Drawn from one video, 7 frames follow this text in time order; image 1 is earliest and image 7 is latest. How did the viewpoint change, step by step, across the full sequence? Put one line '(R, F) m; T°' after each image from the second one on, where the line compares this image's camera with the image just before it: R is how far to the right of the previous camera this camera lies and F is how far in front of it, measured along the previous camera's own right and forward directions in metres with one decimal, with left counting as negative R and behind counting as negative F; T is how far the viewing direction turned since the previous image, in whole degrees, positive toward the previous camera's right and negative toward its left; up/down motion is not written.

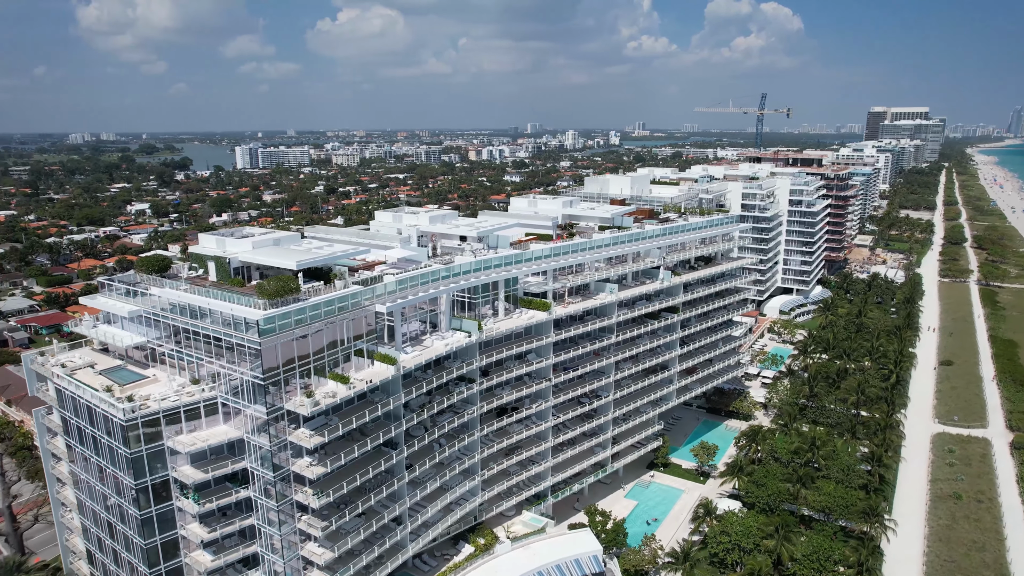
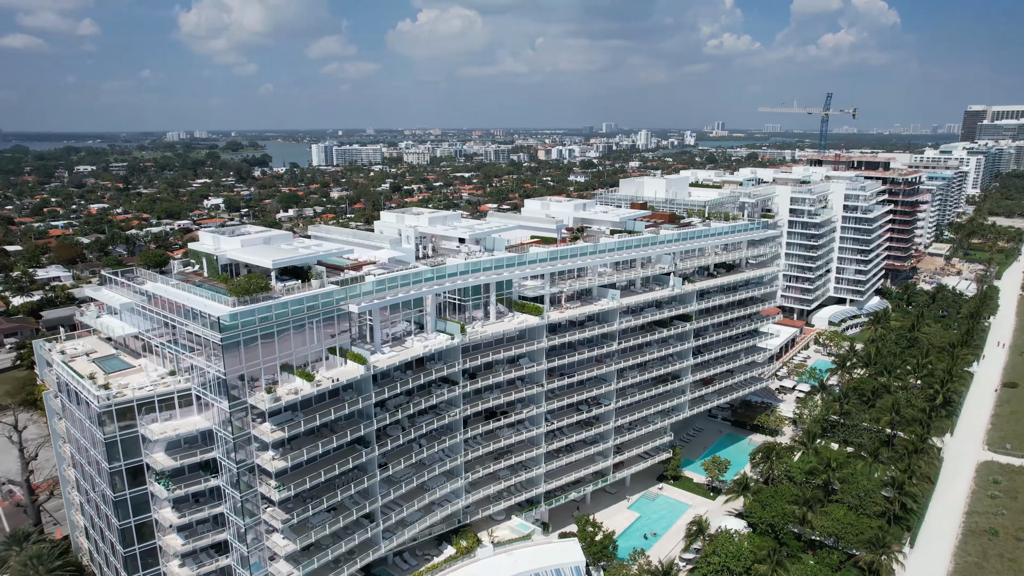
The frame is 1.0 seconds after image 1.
(+5.5, +0.7) m; -6°
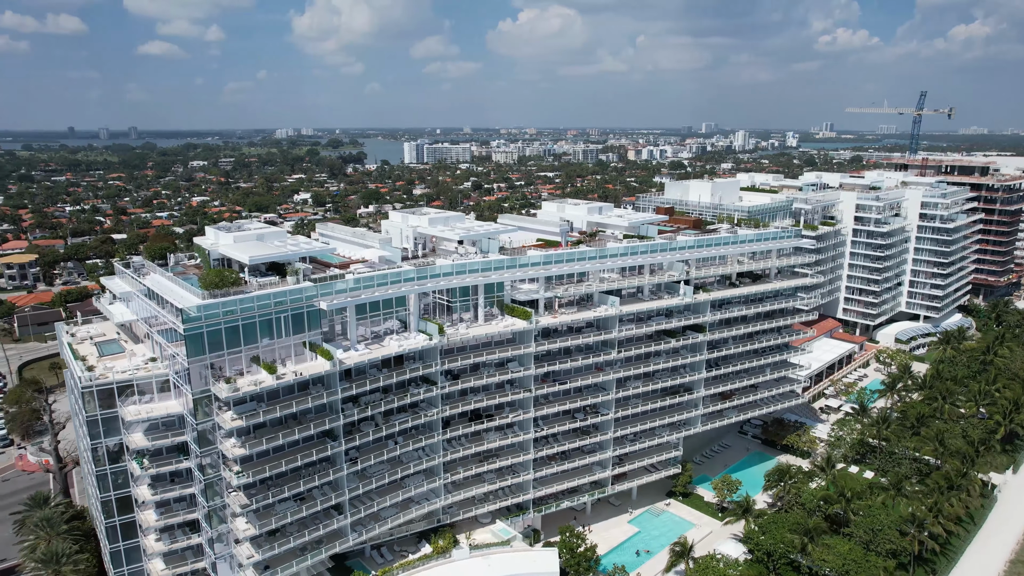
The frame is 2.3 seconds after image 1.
(+7.0, +0.8) m; -8°
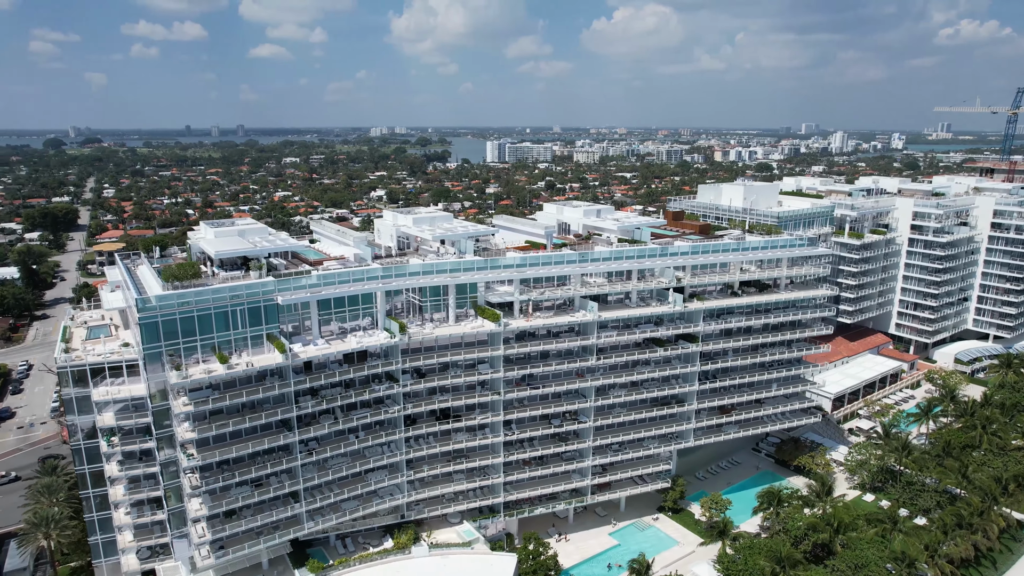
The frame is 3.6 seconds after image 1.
(+7.9, +0.8) m; -7°
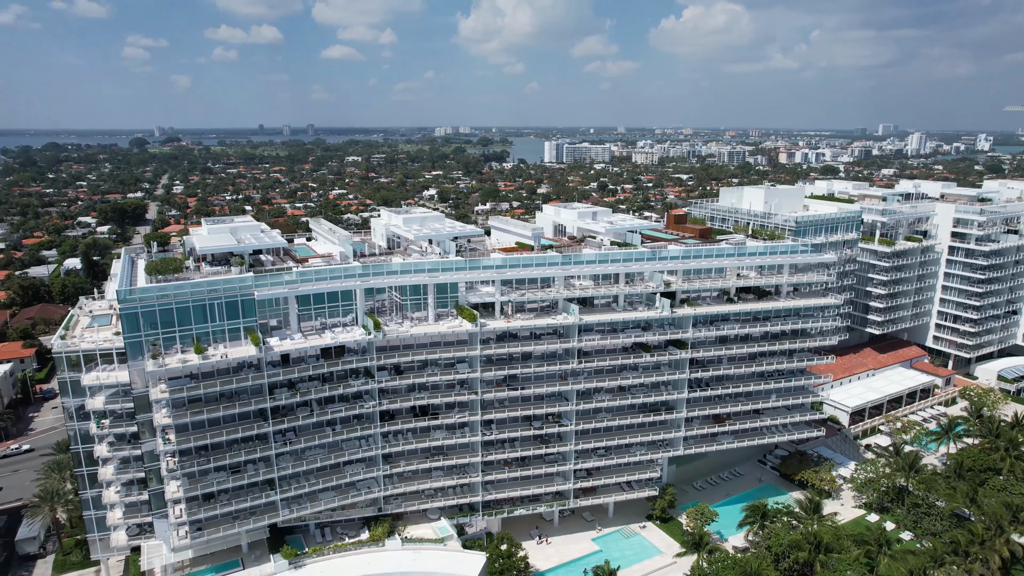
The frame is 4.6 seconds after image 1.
(+5.7, +0.1) m; -5°
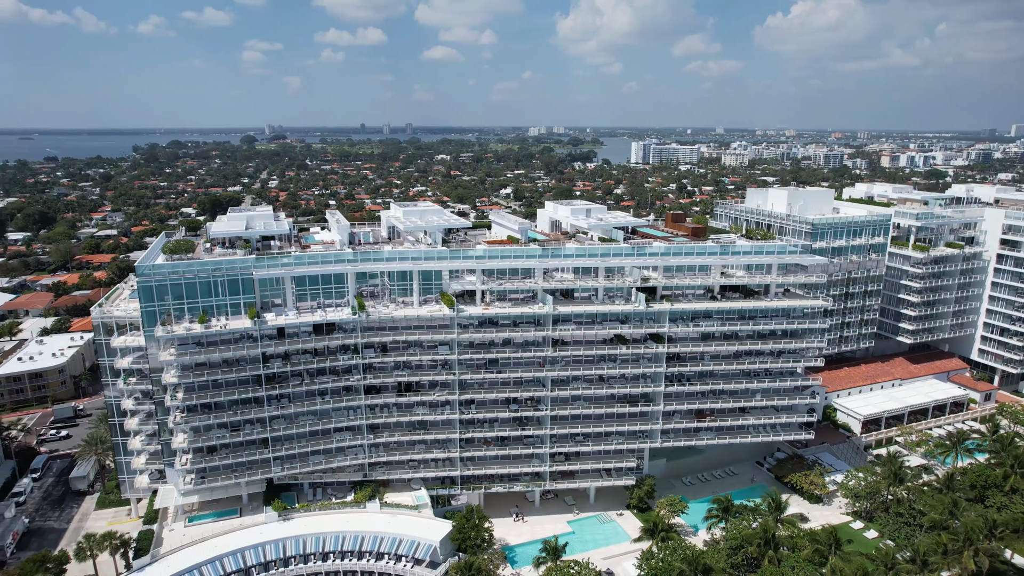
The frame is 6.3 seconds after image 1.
(+8.5, -2.5) m; -8°
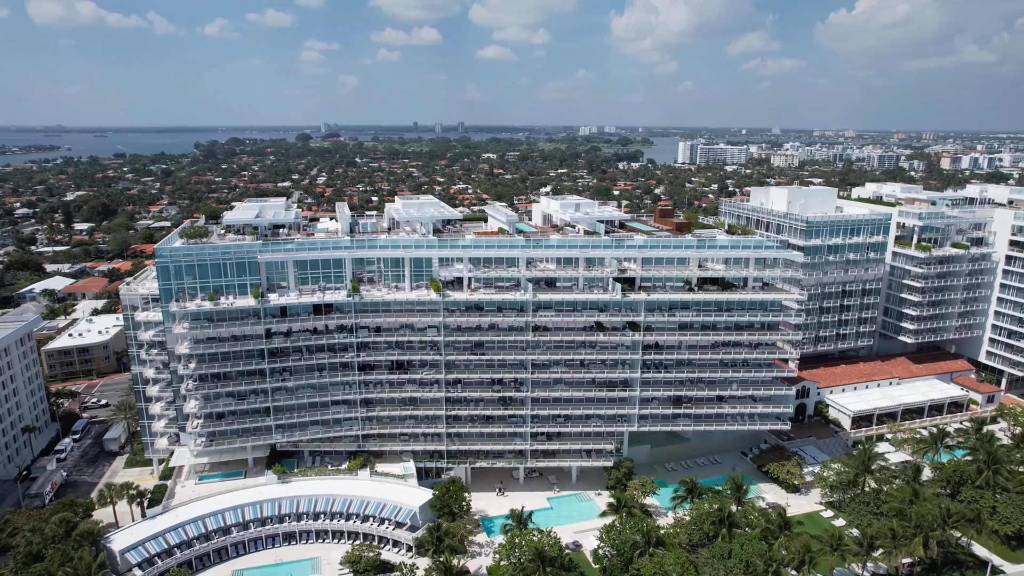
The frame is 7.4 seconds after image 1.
(+5.4, -3.3) m; -4°
